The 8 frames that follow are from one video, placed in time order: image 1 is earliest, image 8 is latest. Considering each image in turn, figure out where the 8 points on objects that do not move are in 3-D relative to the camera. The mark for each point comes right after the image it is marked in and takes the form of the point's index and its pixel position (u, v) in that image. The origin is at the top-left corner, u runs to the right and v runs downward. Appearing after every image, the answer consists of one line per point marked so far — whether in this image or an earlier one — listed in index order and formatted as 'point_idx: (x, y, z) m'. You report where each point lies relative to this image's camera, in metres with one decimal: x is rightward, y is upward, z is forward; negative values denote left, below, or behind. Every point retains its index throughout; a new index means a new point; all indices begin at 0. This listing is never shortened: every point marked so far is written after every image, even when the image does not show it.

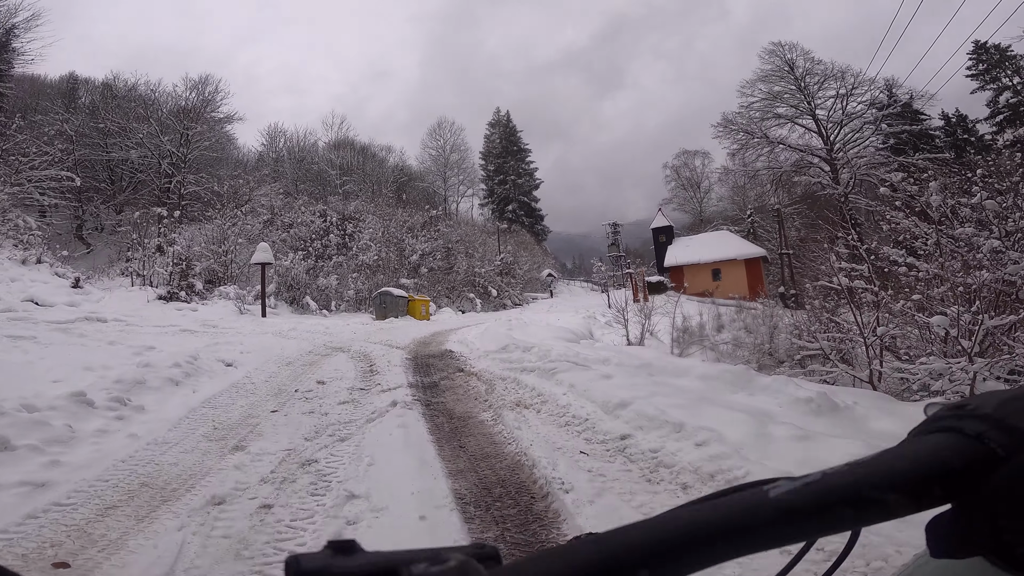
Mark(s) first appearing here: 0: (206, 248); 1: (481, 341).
0: (-13.0, +1.8, +18.0) m
1: (-0.6, -1.0, +7.8) m
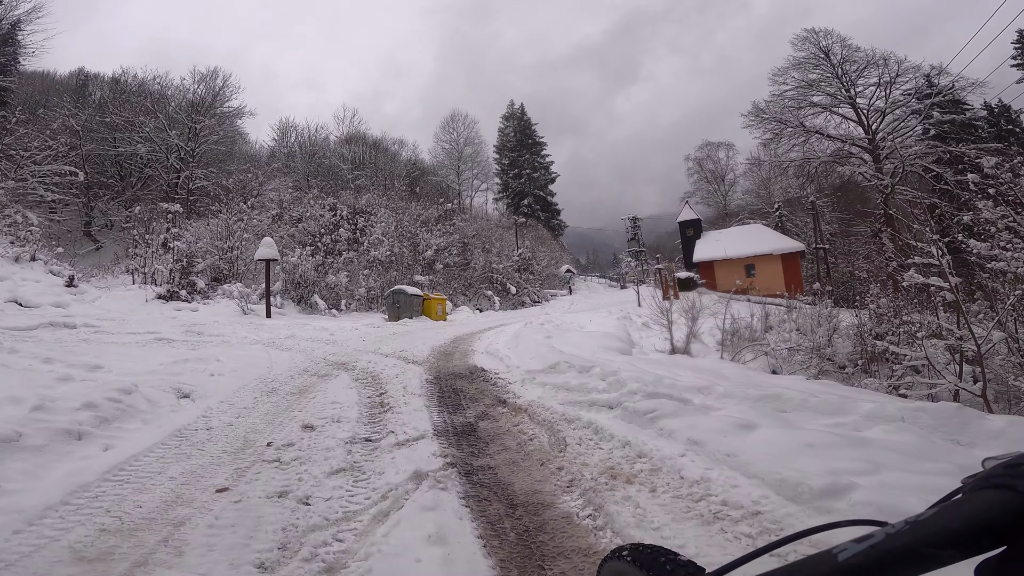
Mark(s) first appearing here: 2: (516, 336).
0: (-12.0, +1.9, +16.8) m
1: (+0.1, -1.0, +6.2) m
2: (+0.1, -0.9, +8.3) m
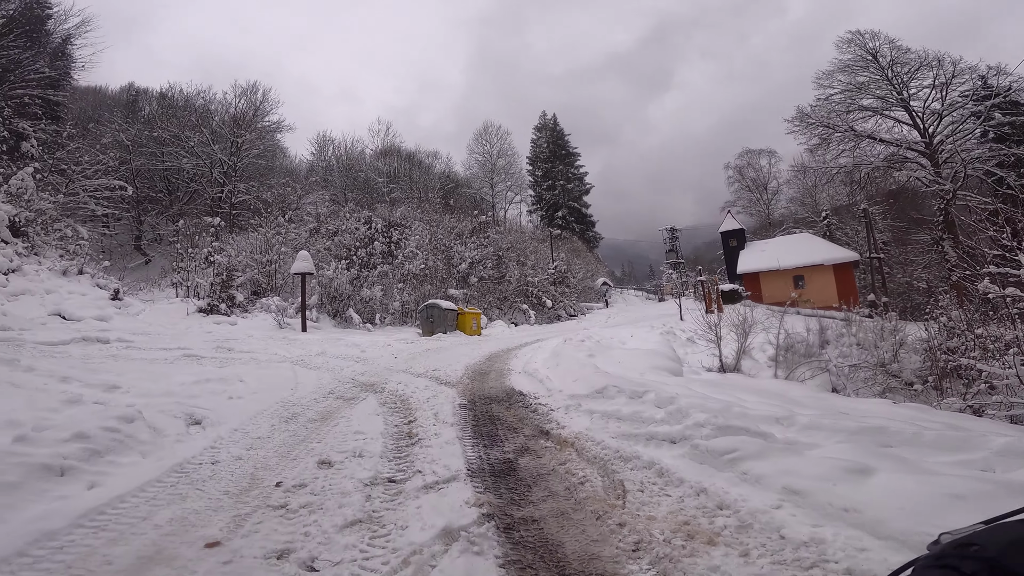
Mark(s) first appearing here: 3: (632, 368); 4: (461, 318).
0: (-10.7, +1.3, +17.2) m
1: (+0.6, -1.2, +5.7) m
2: (+0.8, -1.2, +7.7) m
3: (+1.7, -1.2, +6.1) m
4: (-1.7, -1.0, +14.1) m
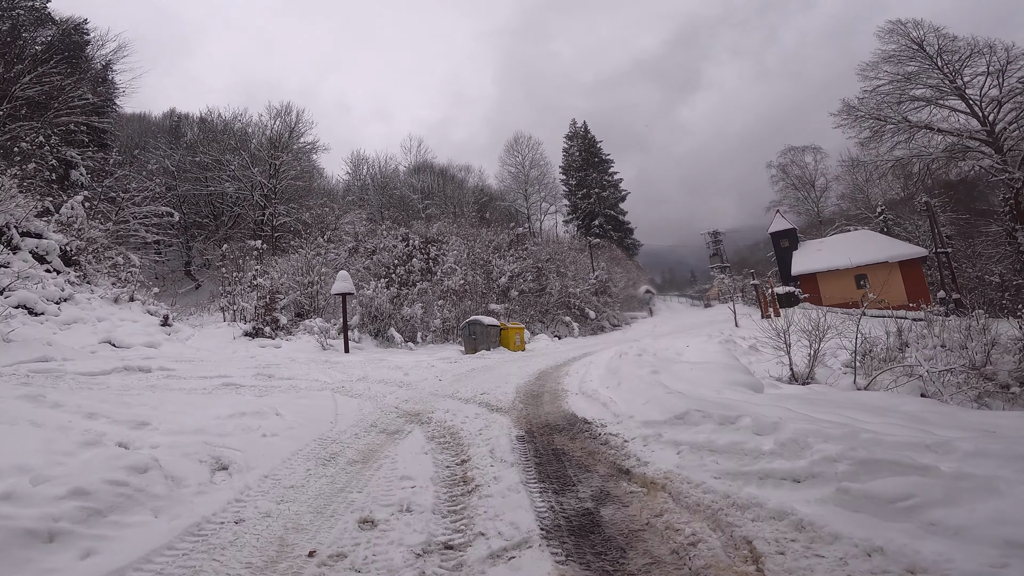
0: (-9.1, +0.3, +17.5) m
1: (+1.3, -1.3, +5.0) m
2: (+1.6, -1.4, +7.0) m
3: (+2.5, -1.2, +5.4) m
4: (-0.3, -1.5, +13.6) m
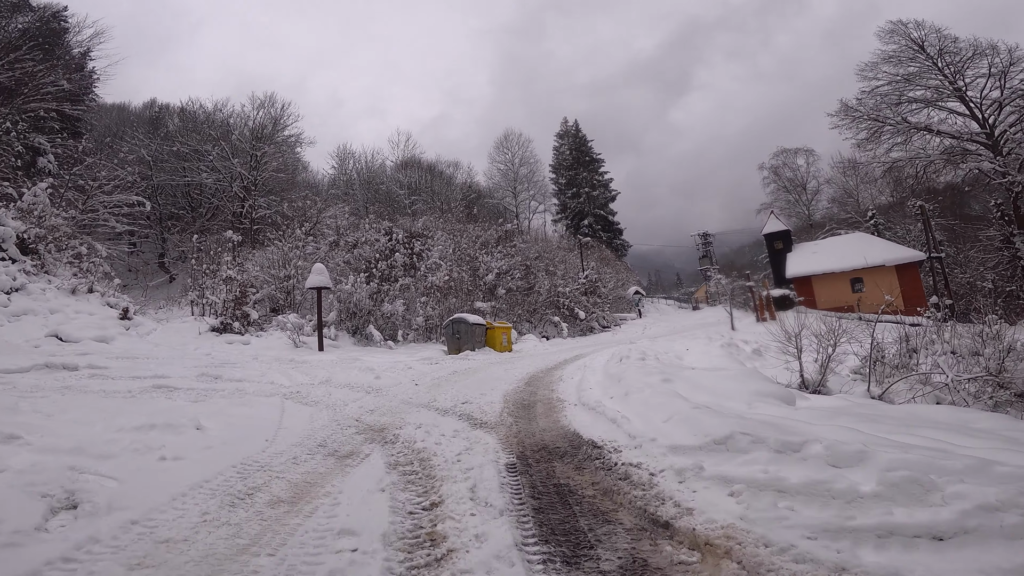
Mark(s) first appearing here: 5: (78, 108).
0: (-9.5, +0.5, +16.3) m
1: (+1.2, -1.2, +4.1) m
2: (+1.5, -1.3, +6.2) m
3: (+2.3, -1.2, +4.5) m
4: (-0.7, -1.4, +12.7) m
5: (-17.1, +7.0, +16.7) m
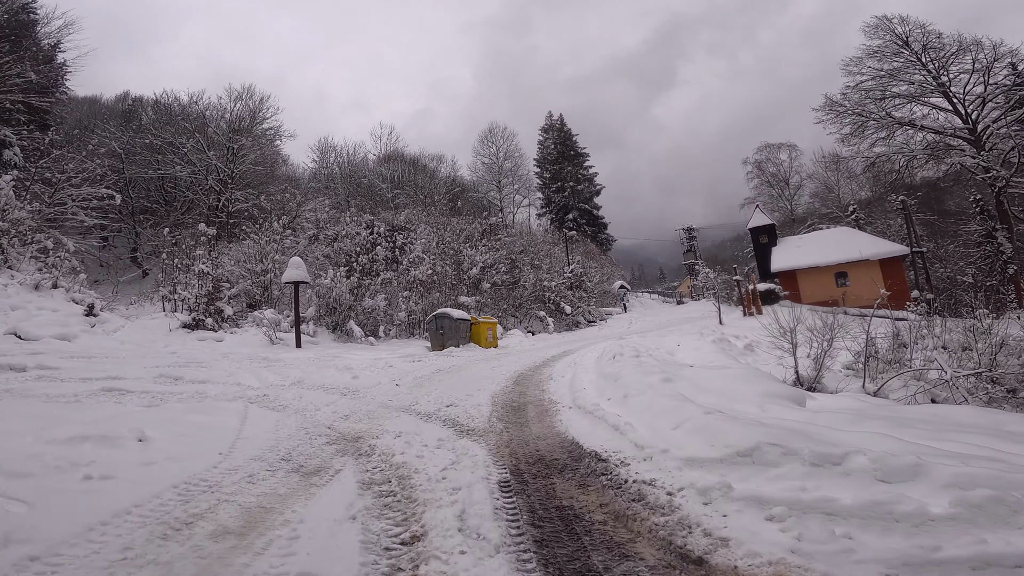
0: (-10.0, +0.8, +15.6) m
1: (+1.1, -1.1, +3.8) m
2: (+1.3, -1.2, +5.8) m
3: (+2.3, -1.1, +4.2) m
4: (-1.0, -1.2, +12.3) m
5: (-17.6, +7.2, +15.6) m
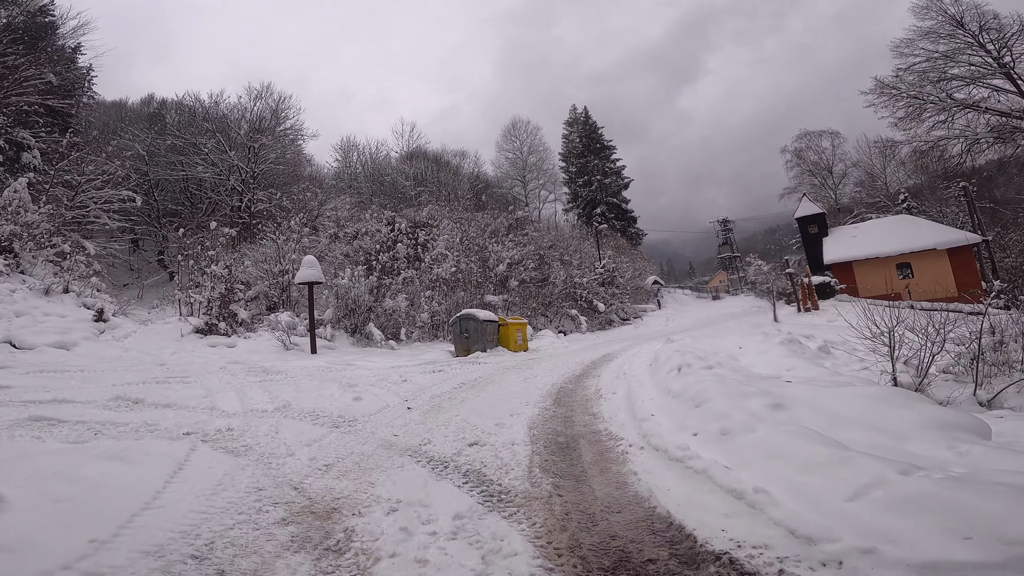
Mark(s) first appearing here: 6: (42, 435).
0: (-9.0, +0.7, +14.9) m
1: (+1.4, -1.1, +2.4) m
2: (+1.8, -1.1, +4.5) m
3: (+2.6, -1.0, +2.8) m
4: (-0.2, -1.1, +11.0) m
5: (-16.7, +7.0, +15.3) m
6: (-3.8, -1.2, +3.4) m
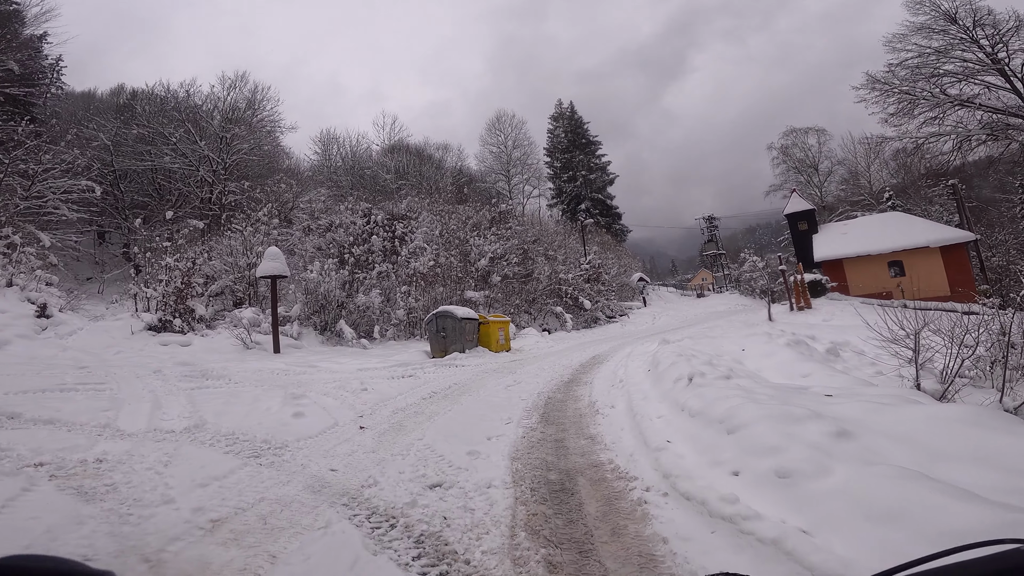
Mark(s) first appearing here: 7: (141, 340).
0: (-9.6, +0.9, +13.6) m
1: (+1.3, -1.0, +1.6) m
2: (+1.6, -1.0, +3.6) m
3: (+2.5, -0.9, +2.0) m
4: (-0.6, -1.0, +10.1) m
5: (-17.2, +7.3, +13.8) m
6: (-3.9, -1.1, +2.4) m
7: (-9.4, -1.3, +10.4) m
